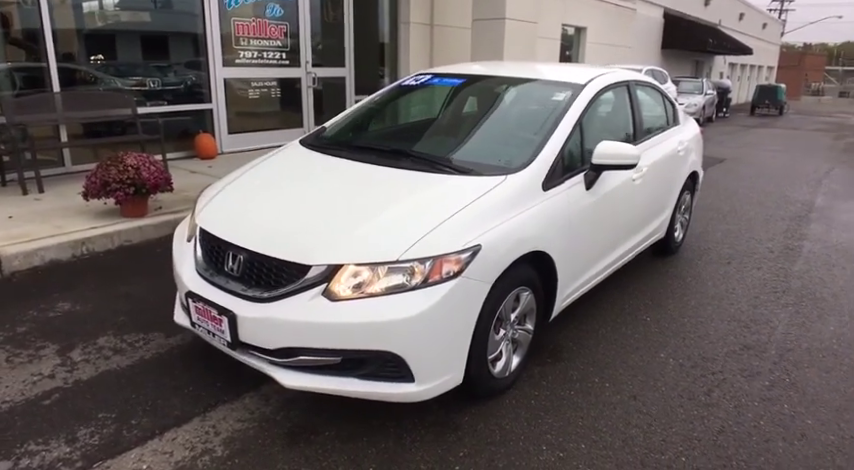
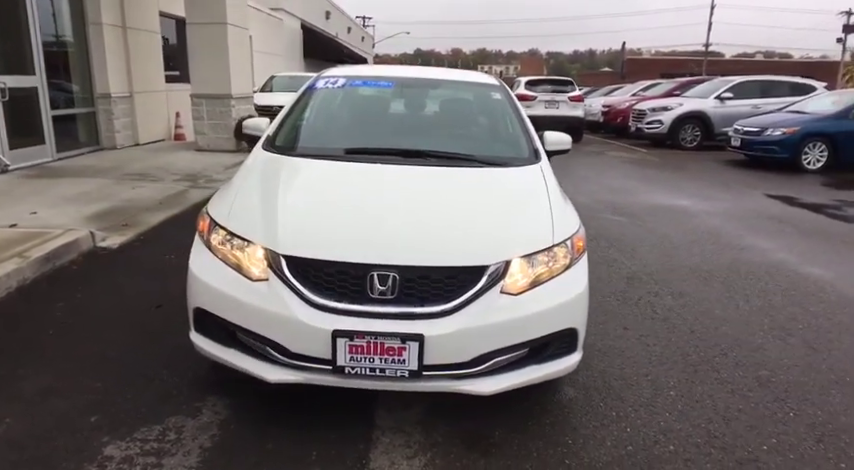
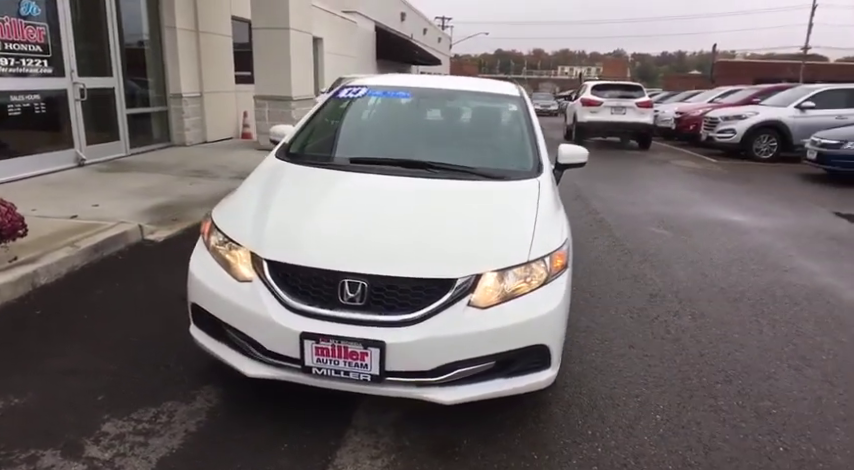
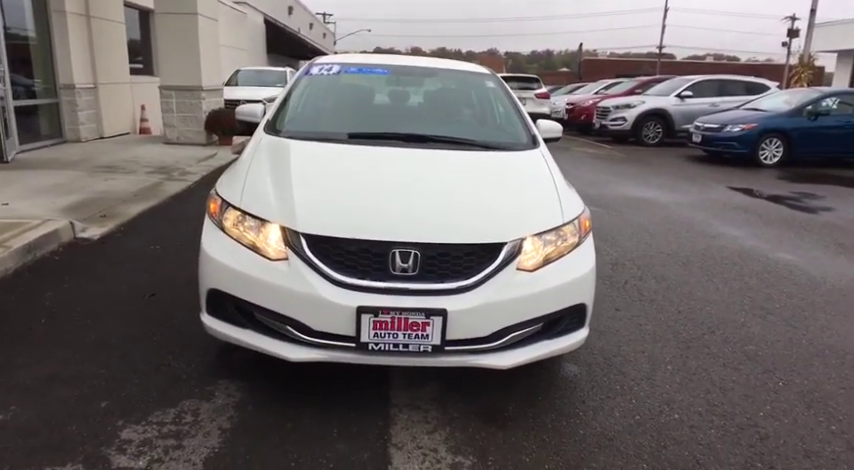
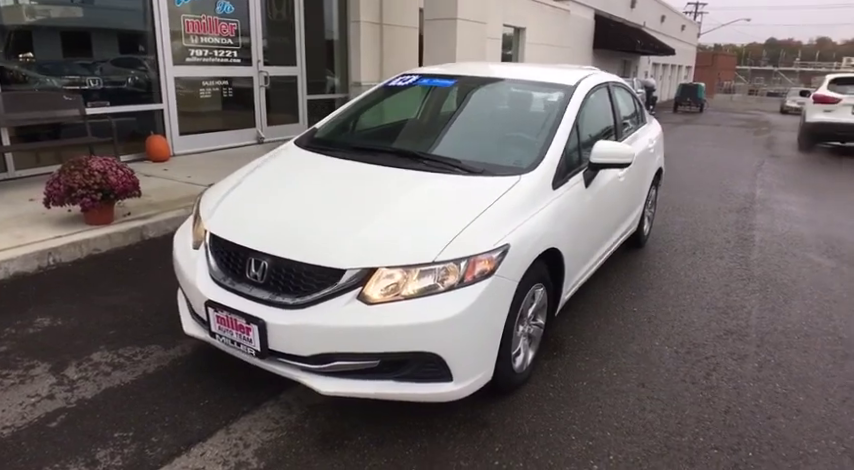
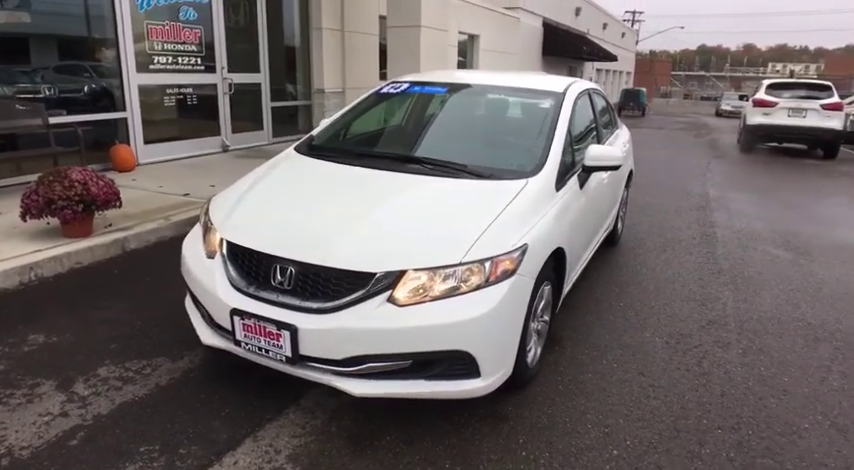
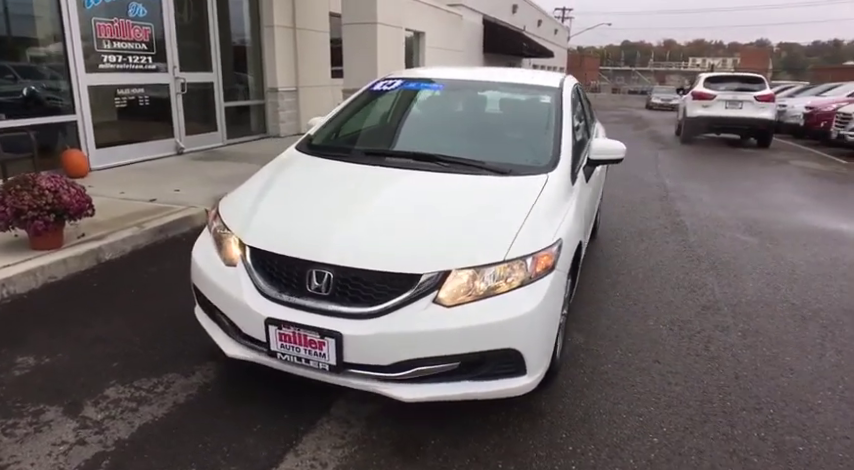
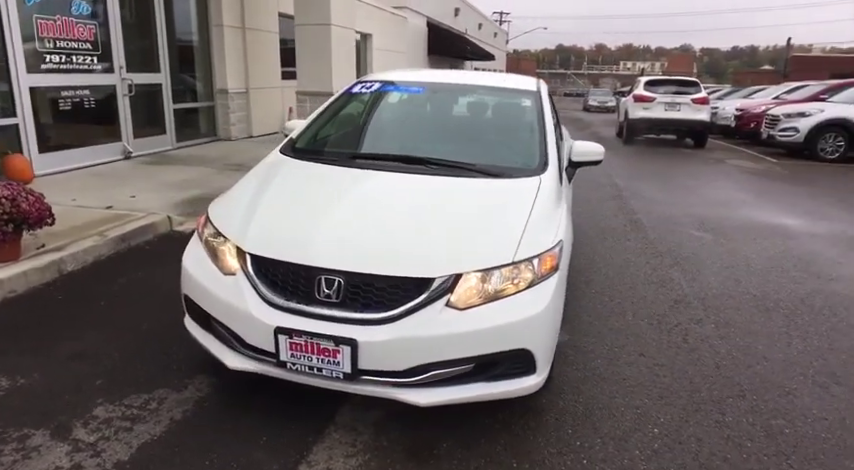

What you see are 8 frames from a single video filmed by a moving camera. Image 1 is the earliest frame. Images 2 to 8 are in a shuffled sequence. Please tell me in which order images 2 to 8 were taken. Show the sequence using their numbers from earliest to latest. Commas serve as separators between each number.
5, 6, 7, 8, 3, 2, 4
